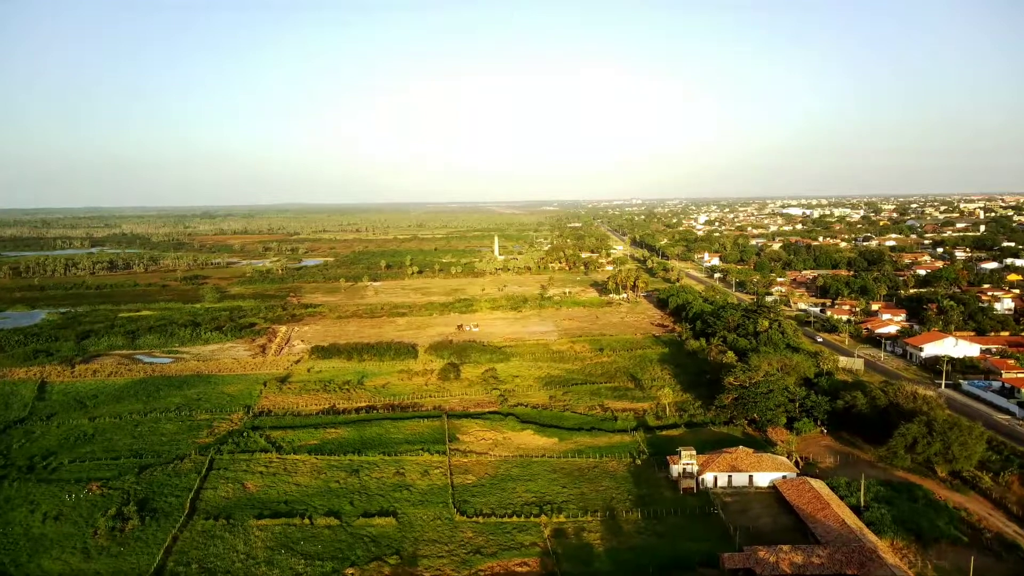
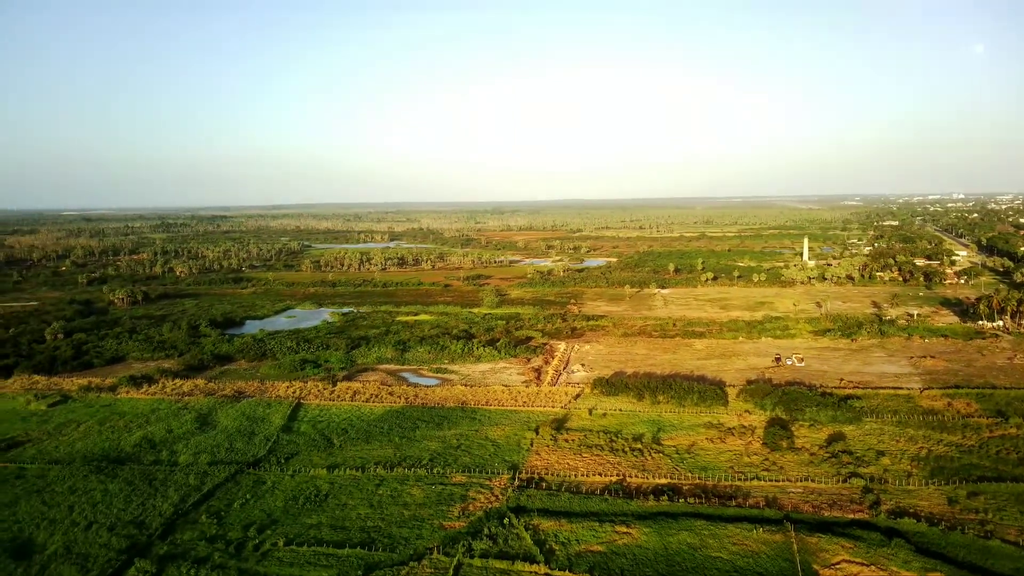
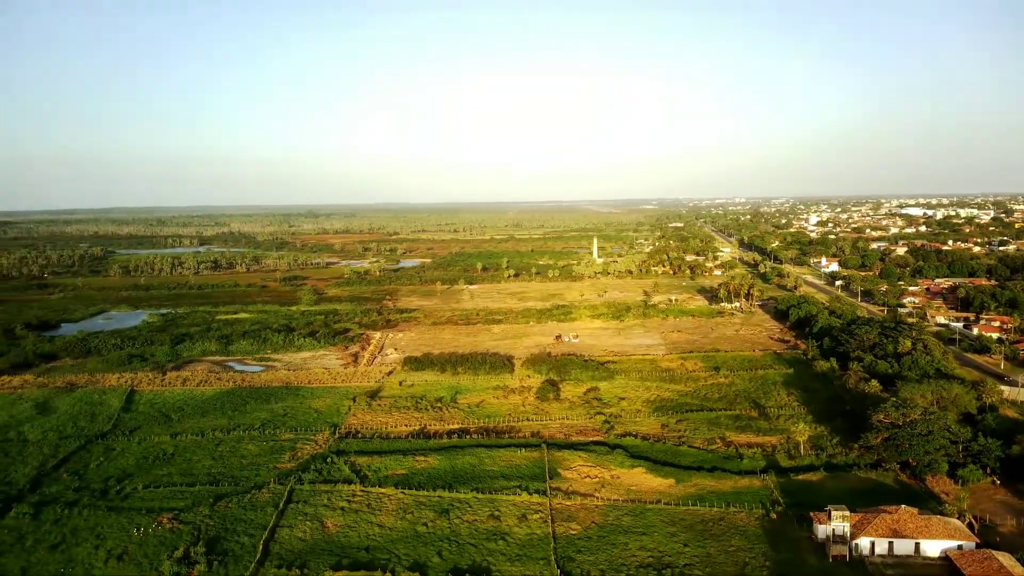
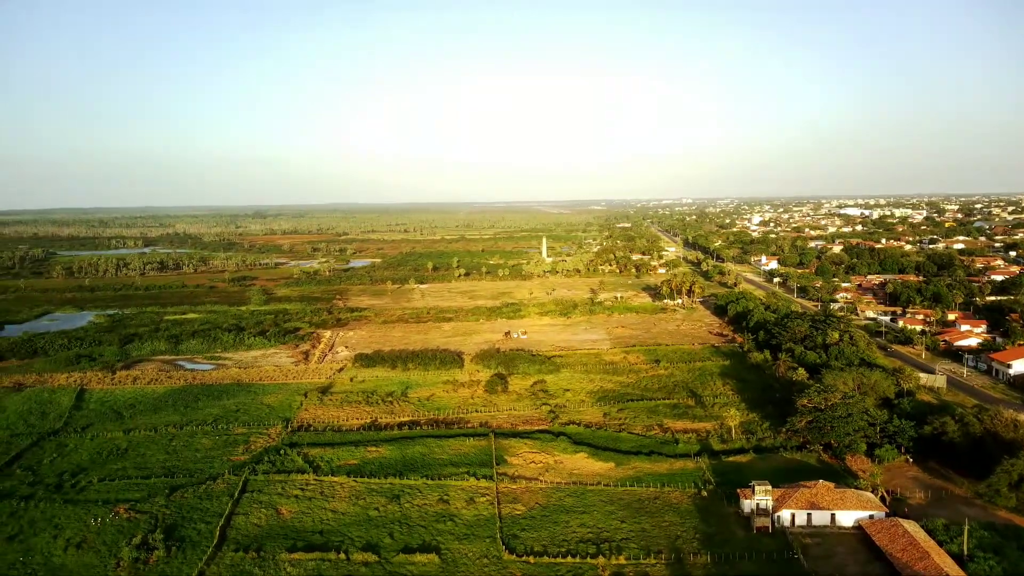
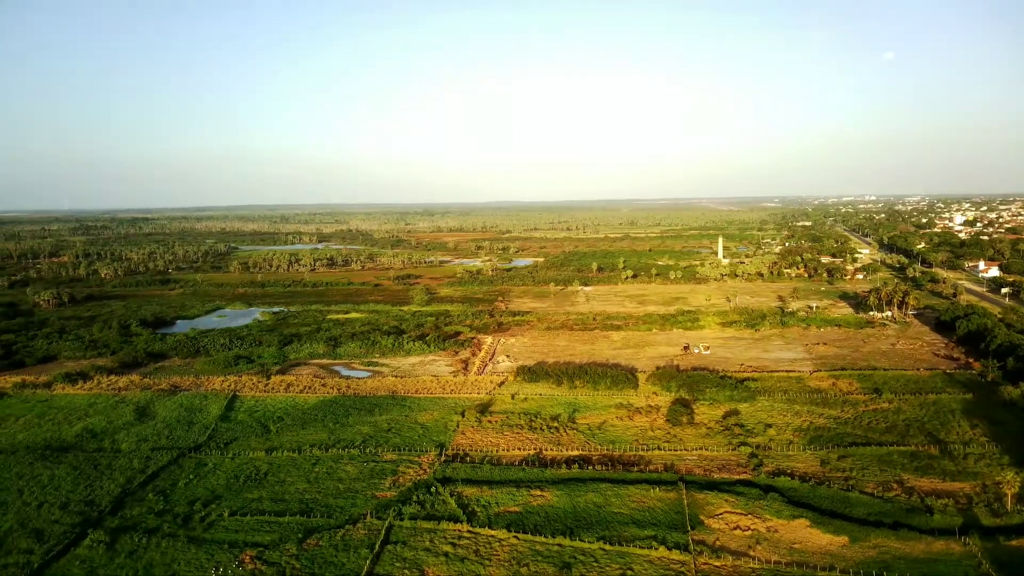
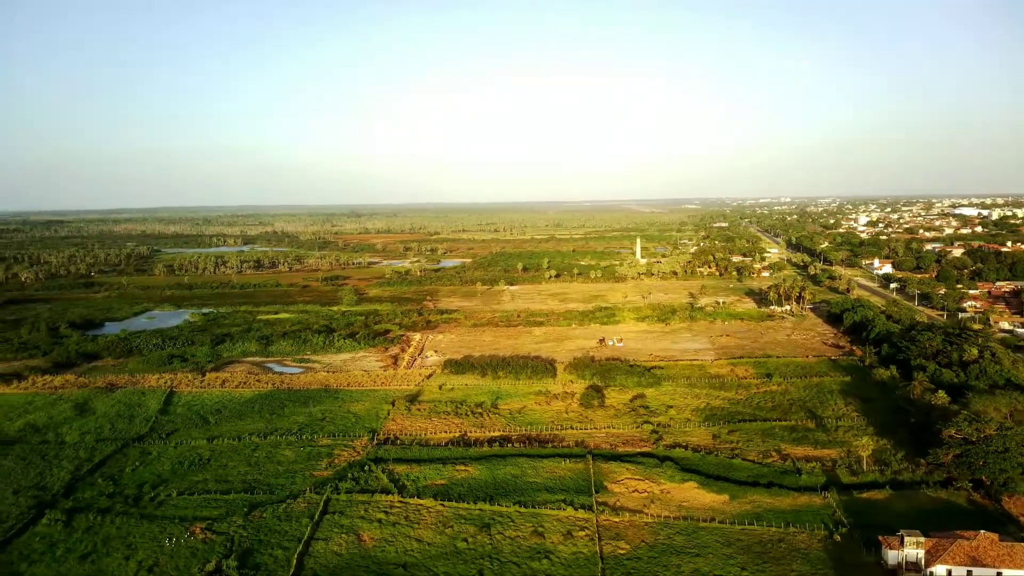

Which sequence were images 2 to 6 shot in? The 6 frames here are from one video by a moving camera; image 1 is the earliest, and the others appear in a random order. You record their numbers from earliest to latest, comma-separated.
4, 3, 6, 5, 2
